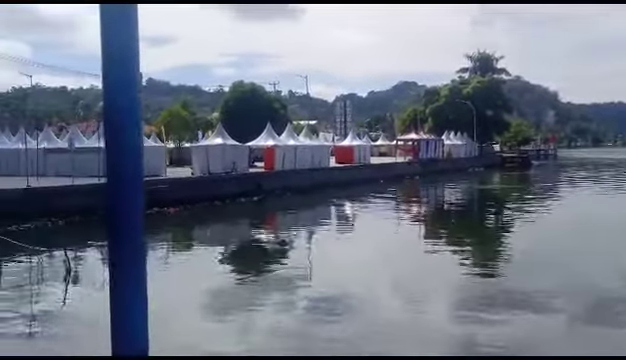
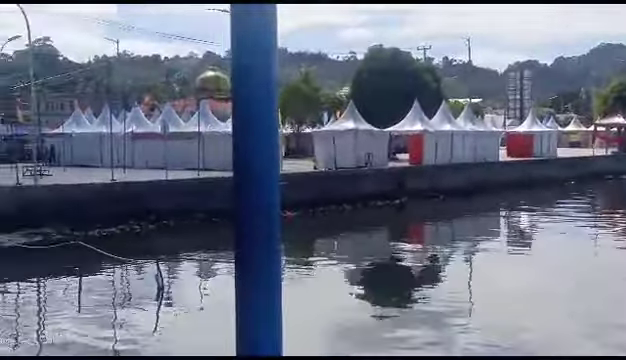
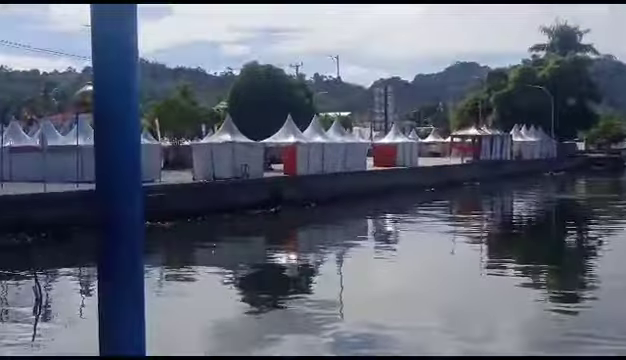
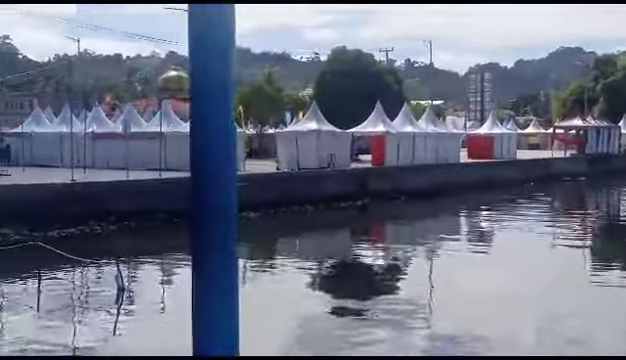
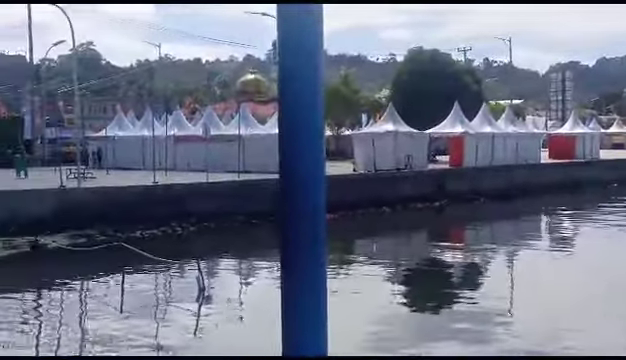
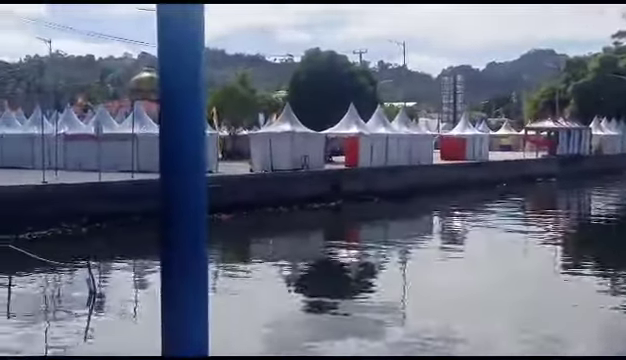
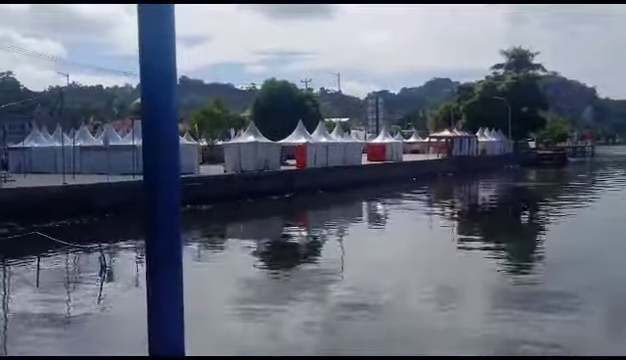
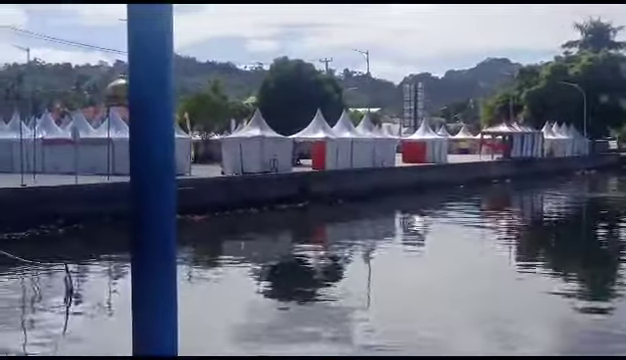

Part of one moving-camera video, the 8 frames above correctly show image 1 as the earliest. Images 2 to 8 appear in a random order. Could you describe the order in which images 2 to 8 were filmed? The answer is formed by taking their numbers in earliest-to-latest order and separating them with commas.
7, 3, 8, 6, 4, 2, 5
